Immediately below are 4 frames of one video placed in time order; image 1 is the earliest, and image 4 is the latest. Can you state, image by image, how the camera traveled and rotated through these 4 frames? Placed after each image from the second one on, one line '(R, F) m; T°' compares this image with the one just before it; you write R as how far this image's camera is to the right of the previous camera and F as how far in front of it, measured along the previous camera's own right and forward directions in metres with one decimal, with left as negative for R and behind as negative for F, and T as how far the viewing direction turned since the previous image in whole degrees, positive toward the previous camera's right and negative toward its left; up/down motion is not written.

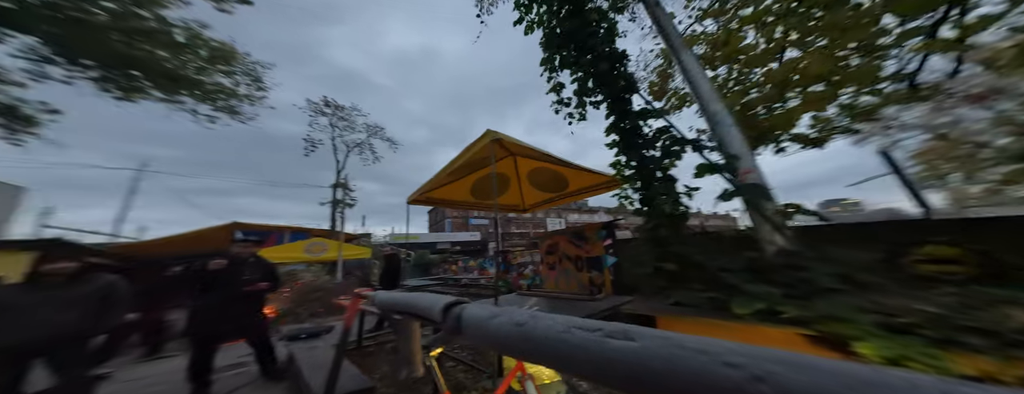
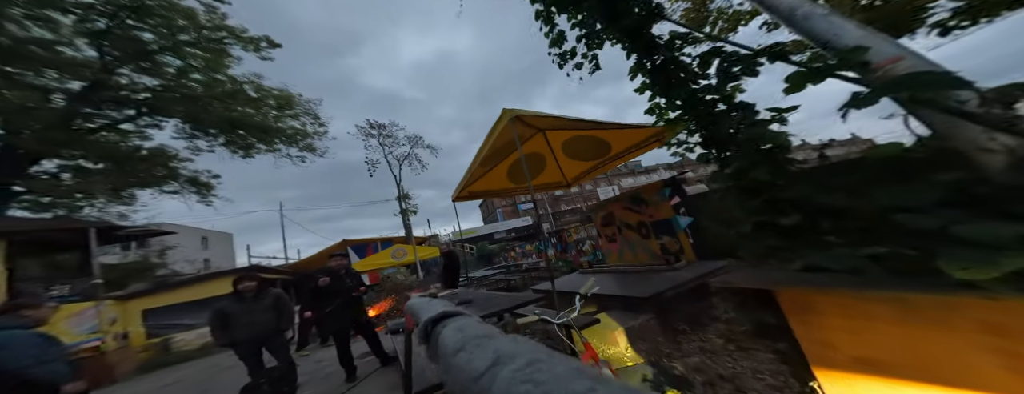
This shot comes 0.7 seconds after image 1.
(0.0, +0.1) m; -10°
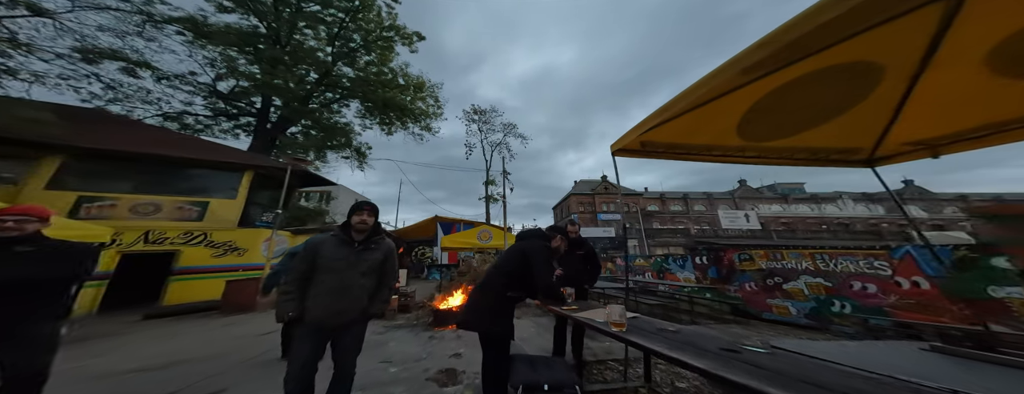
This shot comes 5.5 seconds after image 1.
(-1.2, +1.6) m; -20°
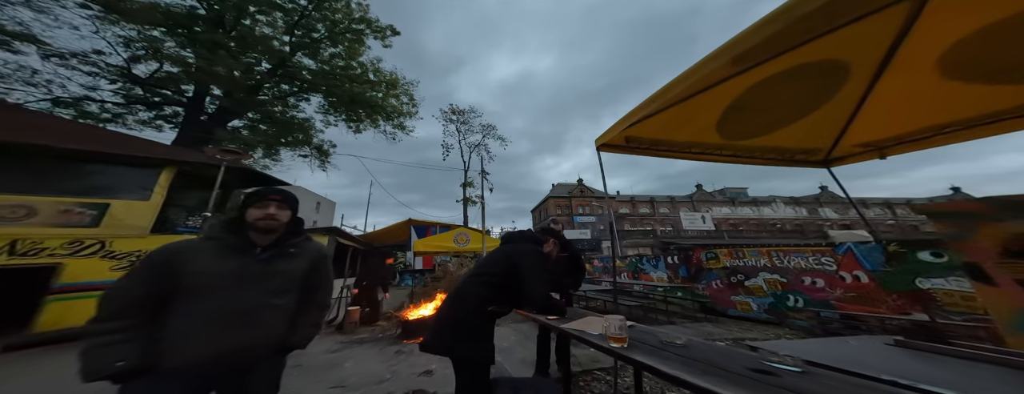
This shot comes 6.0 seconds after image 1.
(+0.1, +0.3) m; +5°
